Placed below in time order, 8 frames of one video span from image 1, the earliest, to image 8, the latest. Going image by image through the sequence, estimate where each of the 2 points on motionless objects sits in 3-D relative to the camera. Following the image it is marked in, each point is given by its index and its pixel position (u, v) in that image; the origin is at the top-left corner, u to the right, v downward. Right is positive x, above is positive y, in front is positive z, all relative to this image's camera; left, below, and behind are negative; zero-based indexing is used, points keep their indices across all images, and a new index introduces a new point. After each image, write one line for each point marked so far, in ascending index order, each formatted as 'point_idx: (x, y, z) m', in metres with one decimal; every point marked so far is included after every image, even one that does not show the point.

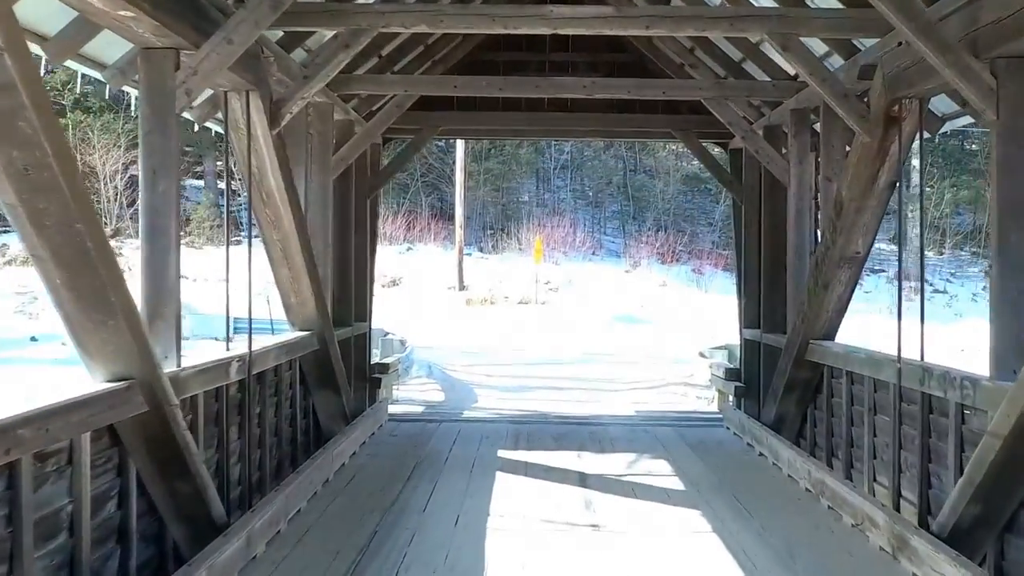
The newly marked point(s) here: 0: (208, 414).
0: (-1.0, -0.4, +3.7) m
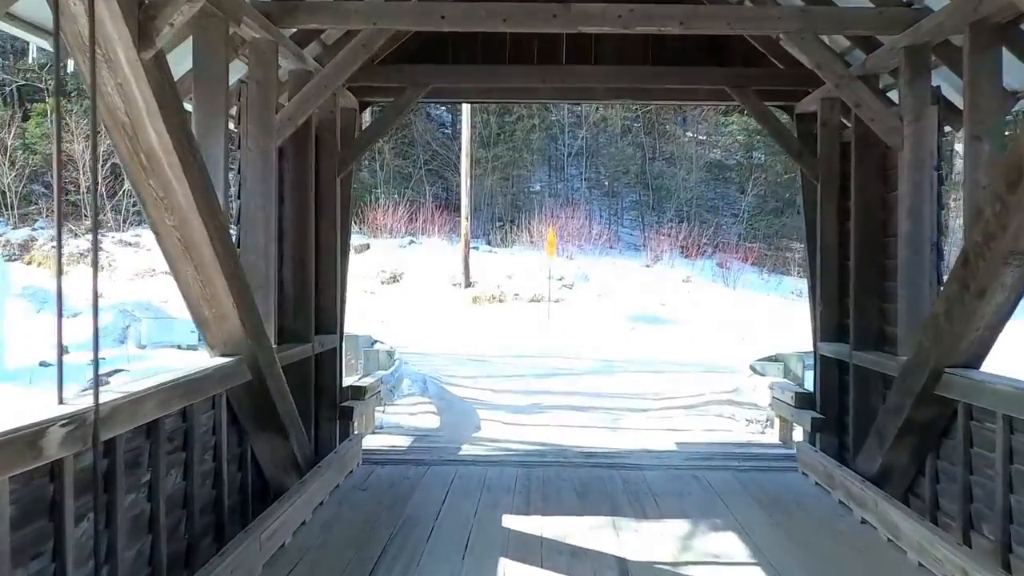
0: (-0.9, -0.4, +2.3) m
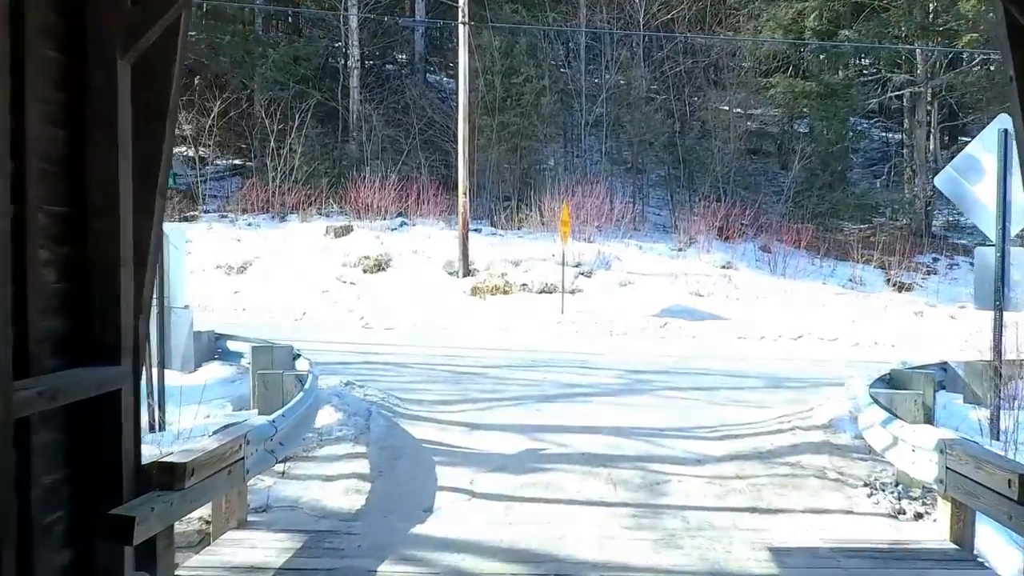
0: (-1.1, -0.4, -0.2) m
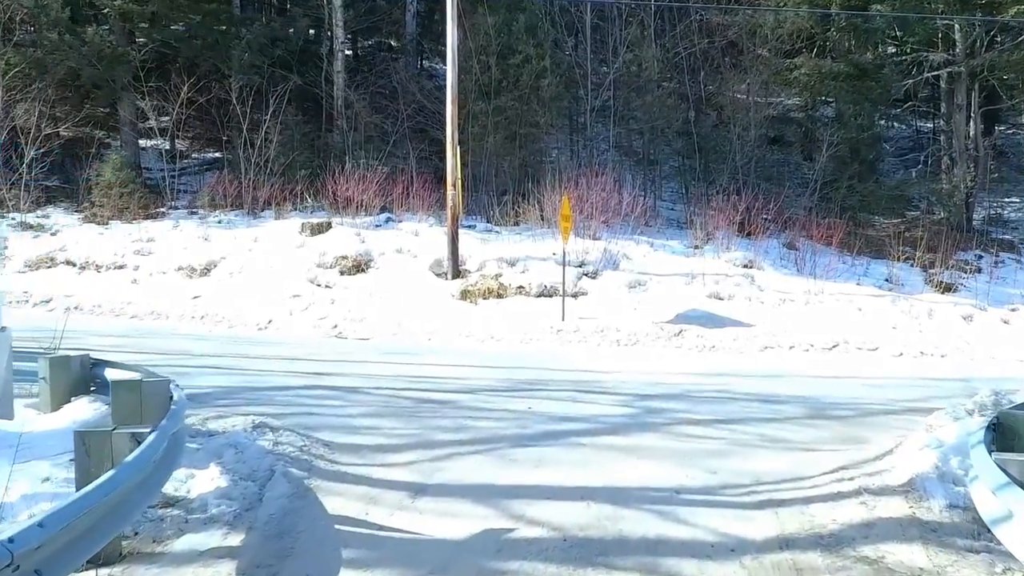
0: (-1.3, -0.5, -1.6) m
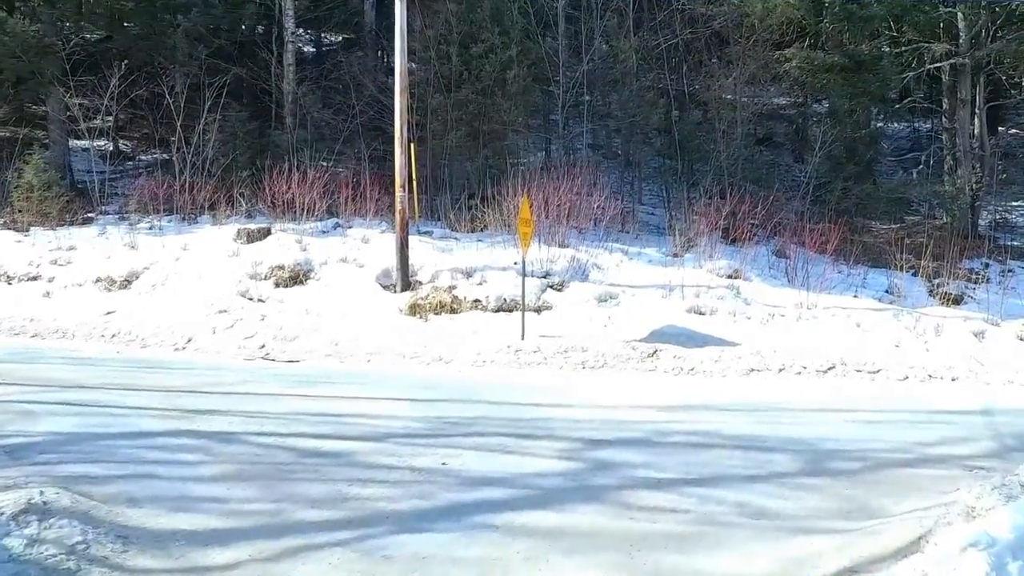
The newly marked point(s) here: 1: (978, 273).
0: (-1.6, -0.5, -2.9) m
1: (+5.0, +0.2, +12.5) m
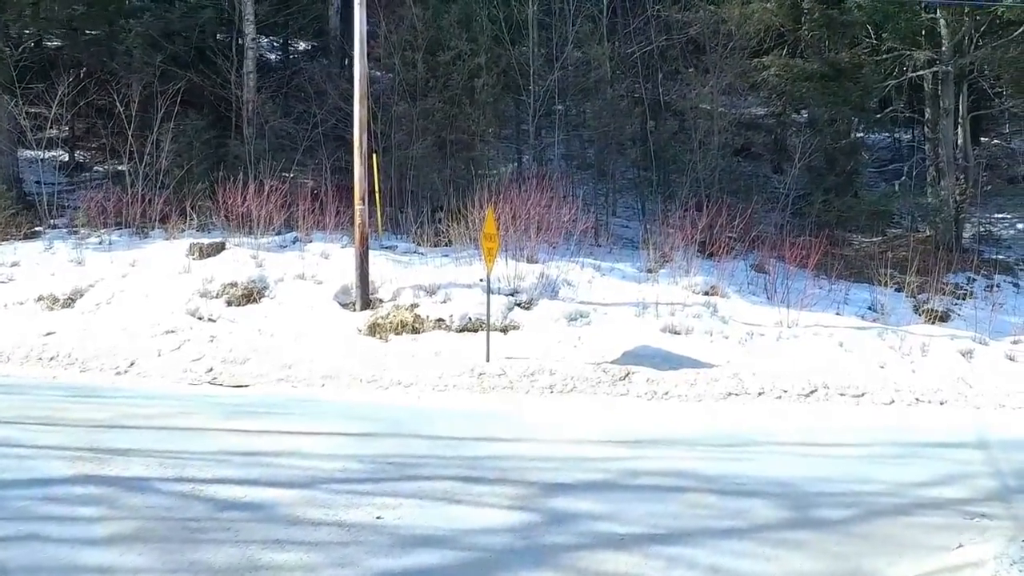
0: (-1.7, -0.5, -3.4) m
1: (+4.7, 0.0, +12.1) m
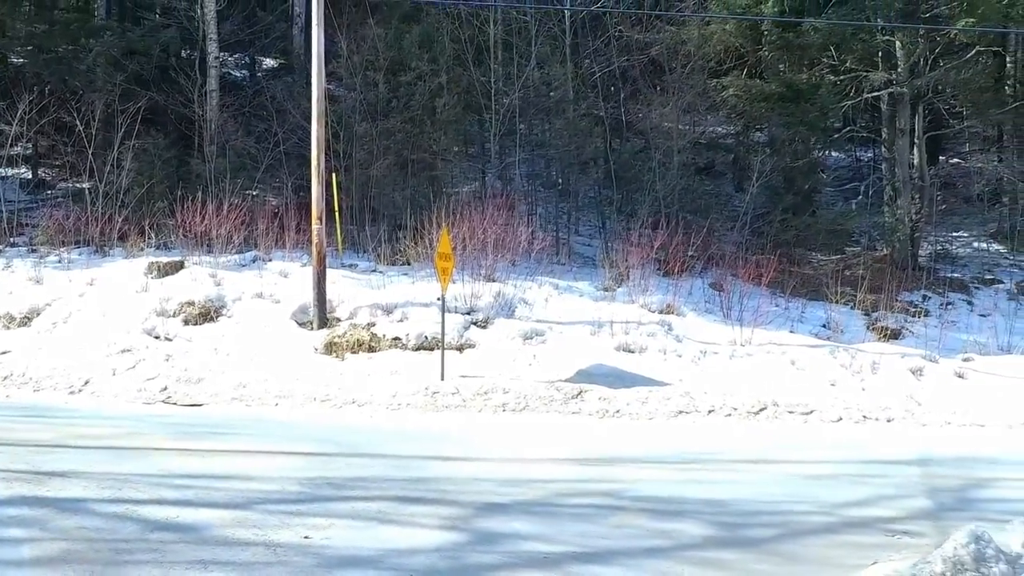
0: (-1.8, -0.5, -3.4) m
1: (+4.3, -0.2, +12.3) m
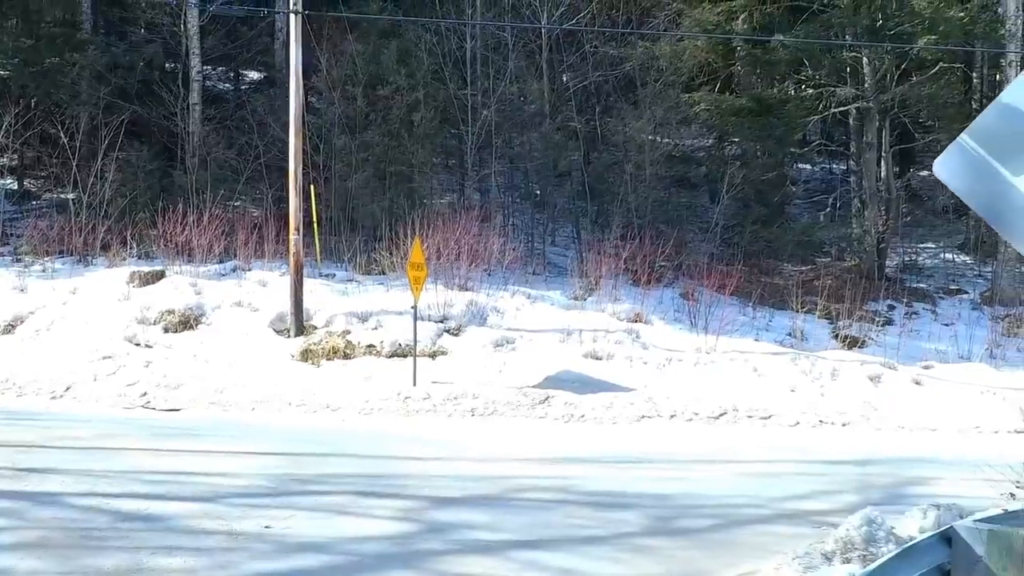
0: (-1.9, -0.5, -3.1) m
1: (+4.0, -0.3, +12.6) m
